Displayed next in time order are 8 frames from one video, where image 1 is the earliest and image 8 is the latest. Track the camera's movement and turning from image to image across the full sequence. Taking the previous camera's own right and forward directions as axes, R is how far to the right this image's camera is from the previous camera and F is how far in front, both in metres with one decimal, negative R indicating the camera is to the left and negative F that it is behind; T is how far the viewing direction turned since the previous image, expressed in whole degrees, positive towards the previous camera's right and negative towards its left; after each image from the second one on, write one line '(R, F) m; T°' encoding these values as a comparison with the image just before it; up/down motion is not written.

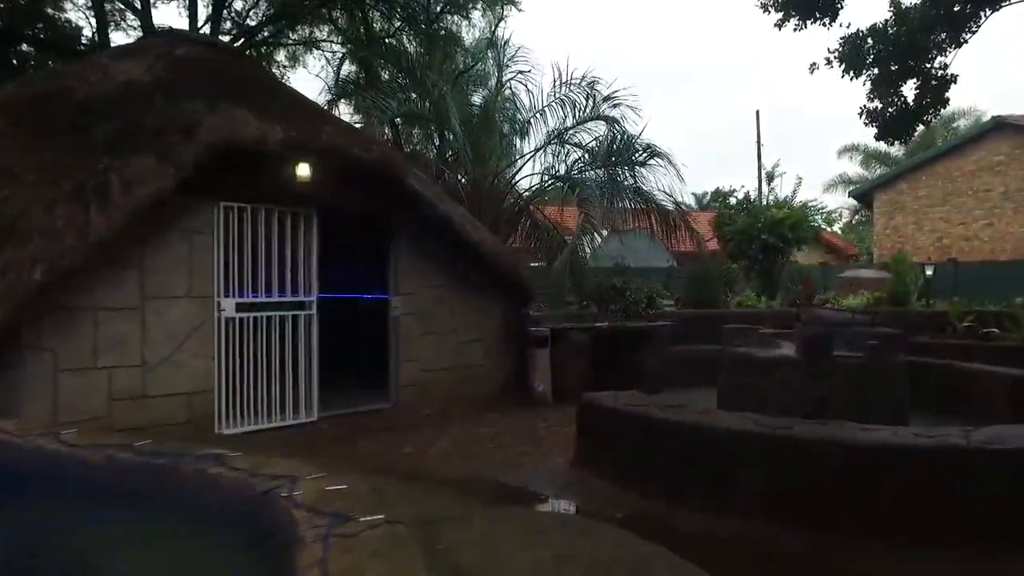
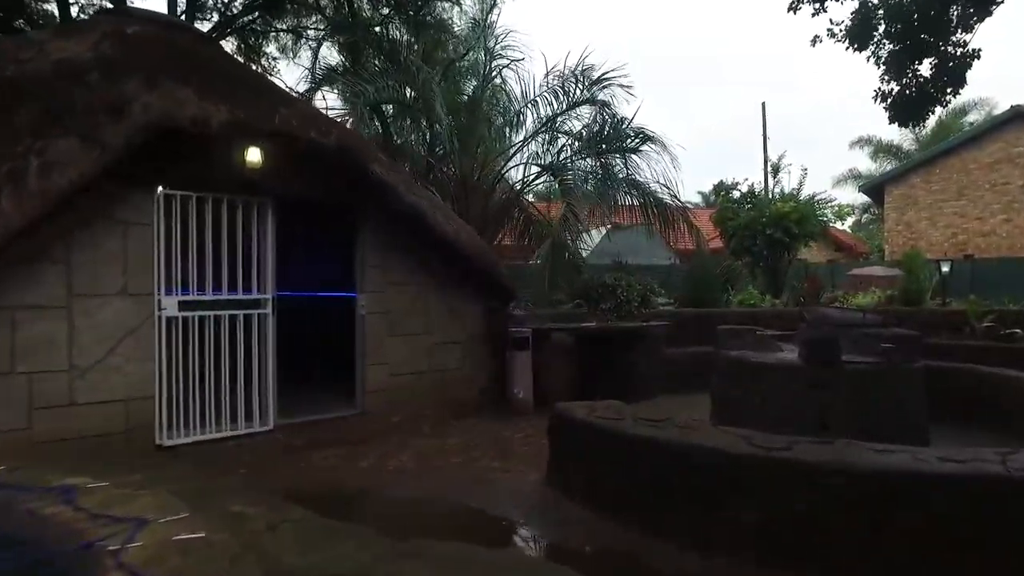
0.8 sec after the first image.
(+0.3, +0.6) m; -1°
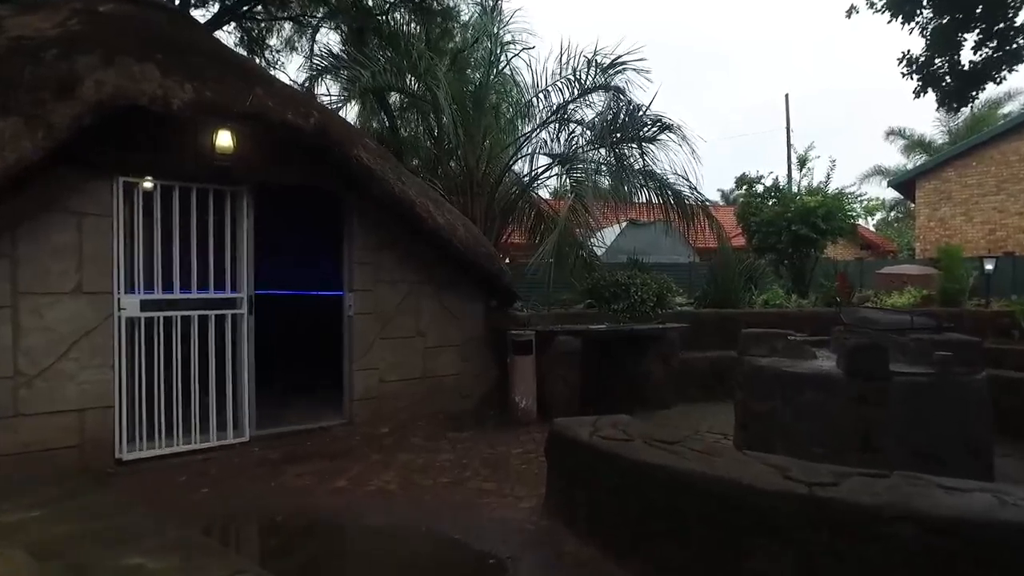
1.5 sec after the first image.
(+0.2, +0.6) m; -2°
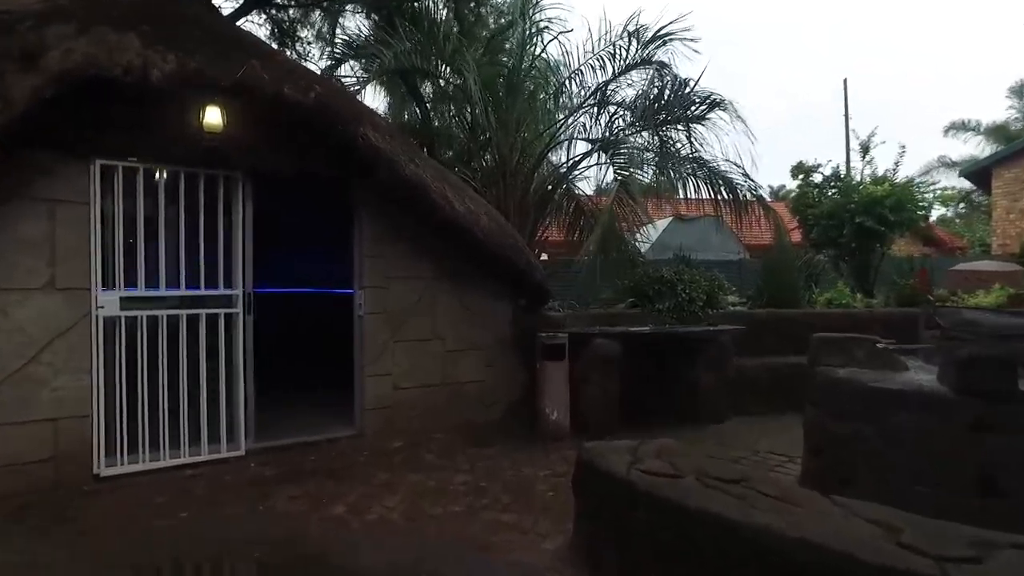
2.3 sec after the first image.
(+0.1, +0.8) m; -4°
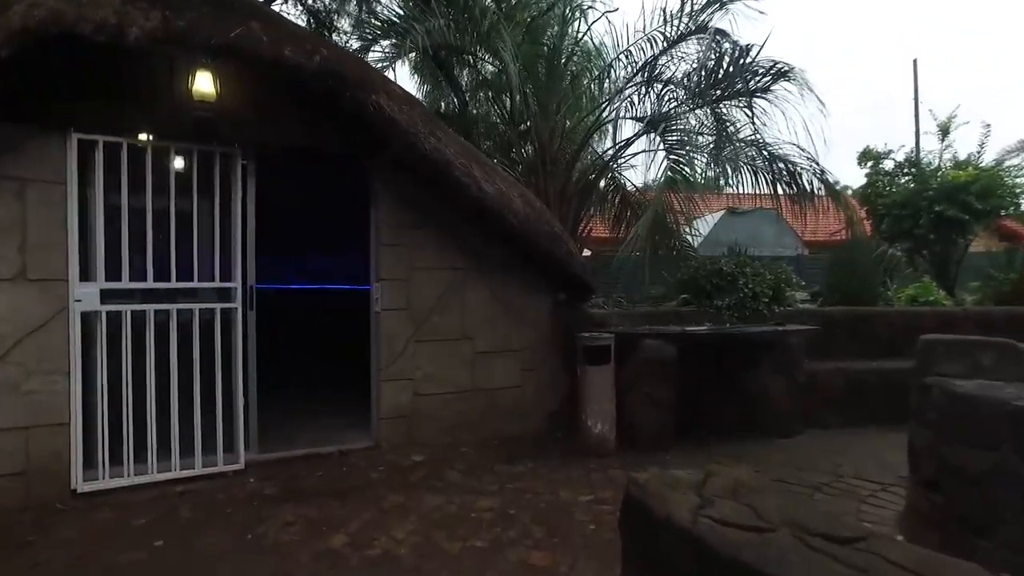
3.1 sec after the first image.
(+0.1, +0.7) m; -4°
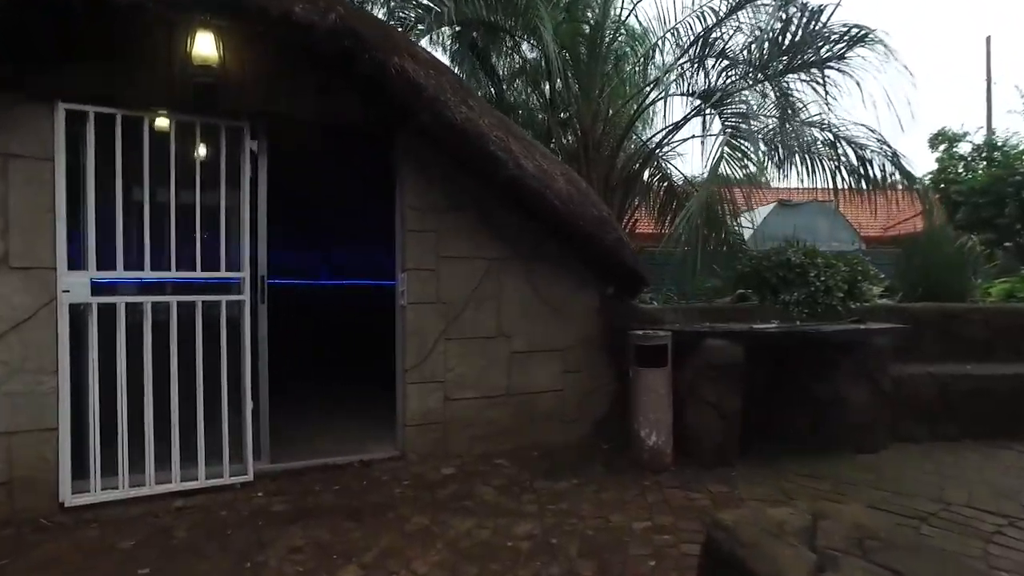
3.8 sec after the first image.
(0.0, +0.6) m; -3°
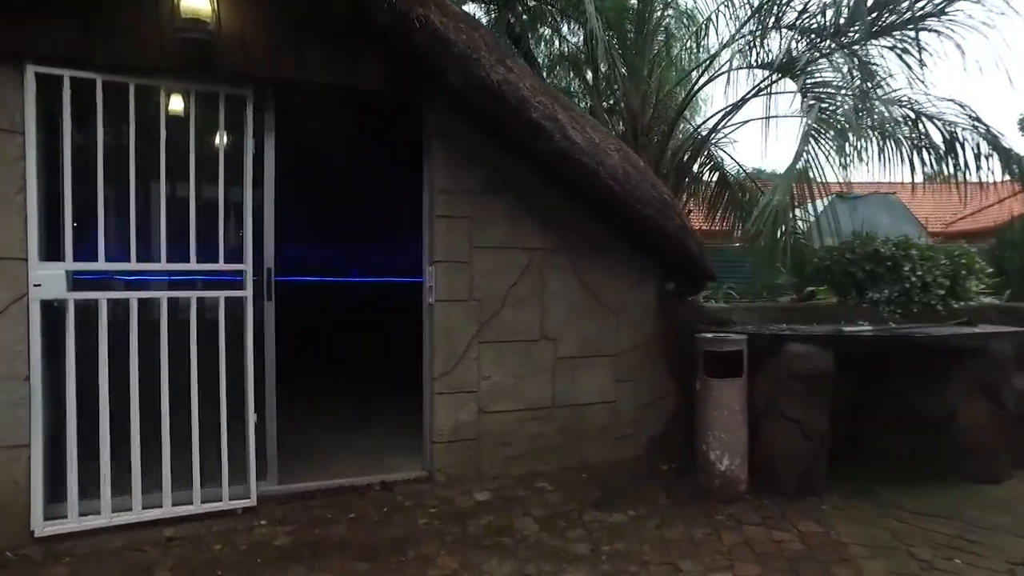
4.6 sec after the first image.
(0.0, +0.7) m; -3°
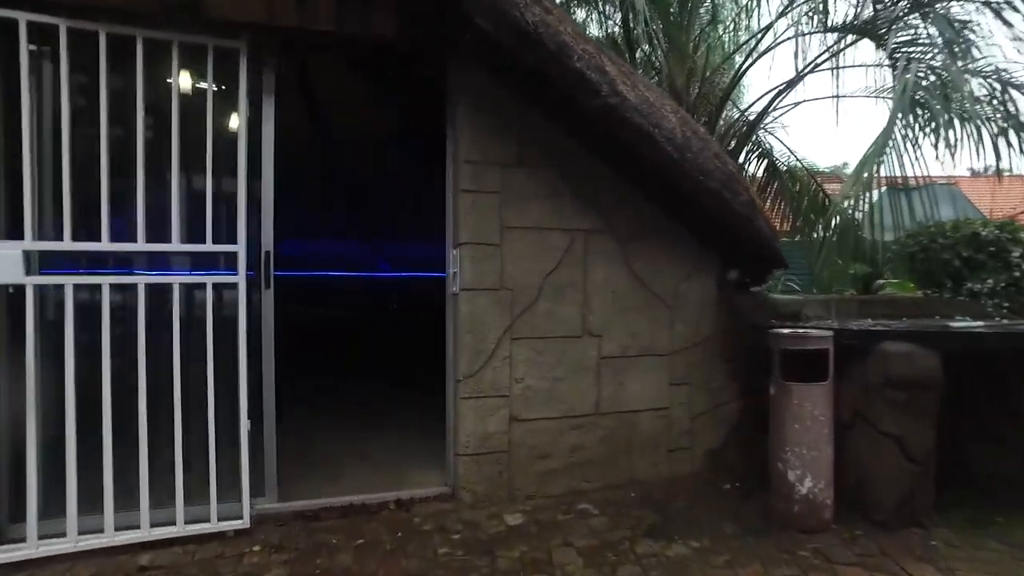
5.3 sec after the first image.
(0.0, +0.6) m; -3°
